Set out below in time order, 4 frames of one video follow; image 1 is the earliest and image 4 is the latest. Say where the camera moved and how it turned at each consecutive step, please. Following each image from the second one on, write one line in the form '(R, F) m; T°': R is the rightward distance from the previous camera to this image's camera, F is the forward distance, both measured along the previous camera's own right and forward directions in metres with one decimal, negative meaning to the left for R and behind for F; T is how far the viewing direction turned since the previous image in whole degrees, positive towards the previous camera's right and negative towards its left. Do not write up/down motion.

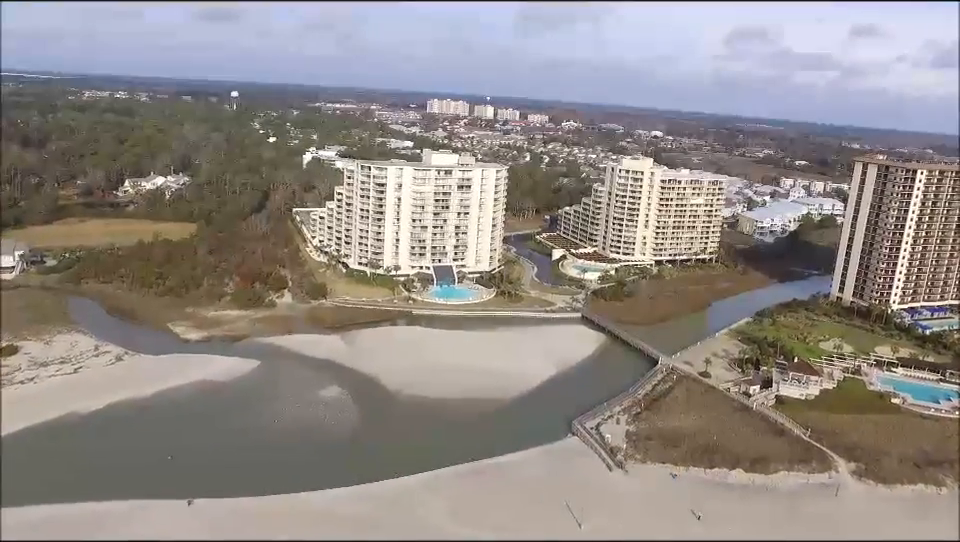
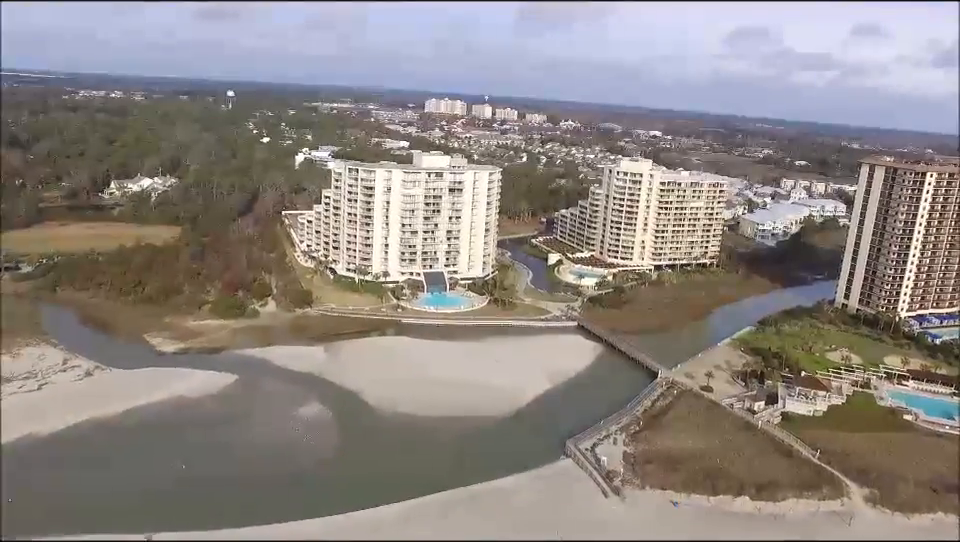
(+0.6, +2.3) m; 0°
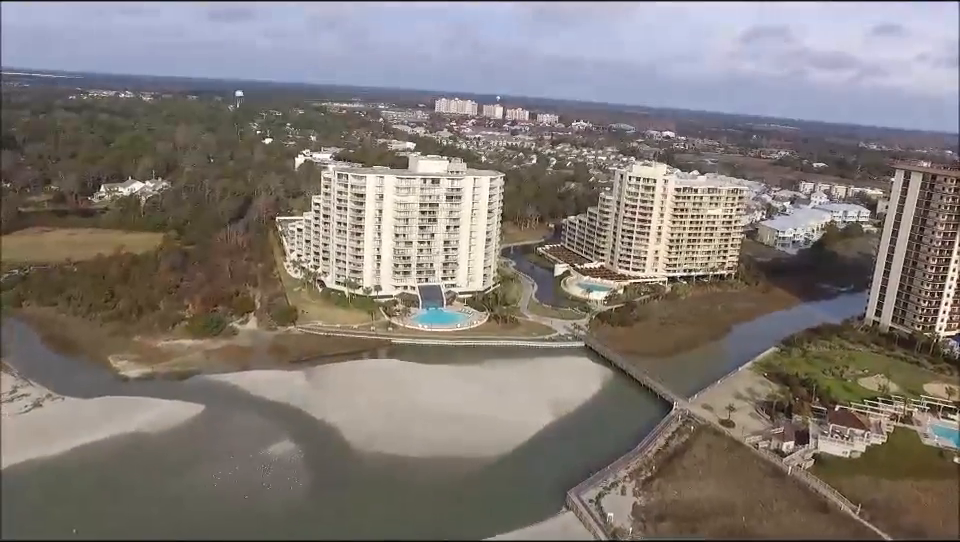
(+1.0, +4.4) m; -1°
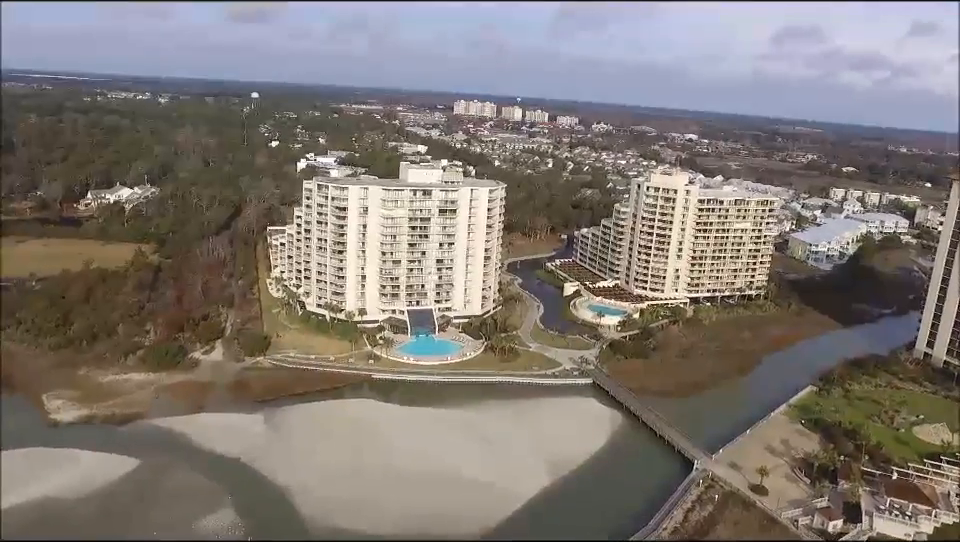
(+1.7, +6.1) m; -2°
